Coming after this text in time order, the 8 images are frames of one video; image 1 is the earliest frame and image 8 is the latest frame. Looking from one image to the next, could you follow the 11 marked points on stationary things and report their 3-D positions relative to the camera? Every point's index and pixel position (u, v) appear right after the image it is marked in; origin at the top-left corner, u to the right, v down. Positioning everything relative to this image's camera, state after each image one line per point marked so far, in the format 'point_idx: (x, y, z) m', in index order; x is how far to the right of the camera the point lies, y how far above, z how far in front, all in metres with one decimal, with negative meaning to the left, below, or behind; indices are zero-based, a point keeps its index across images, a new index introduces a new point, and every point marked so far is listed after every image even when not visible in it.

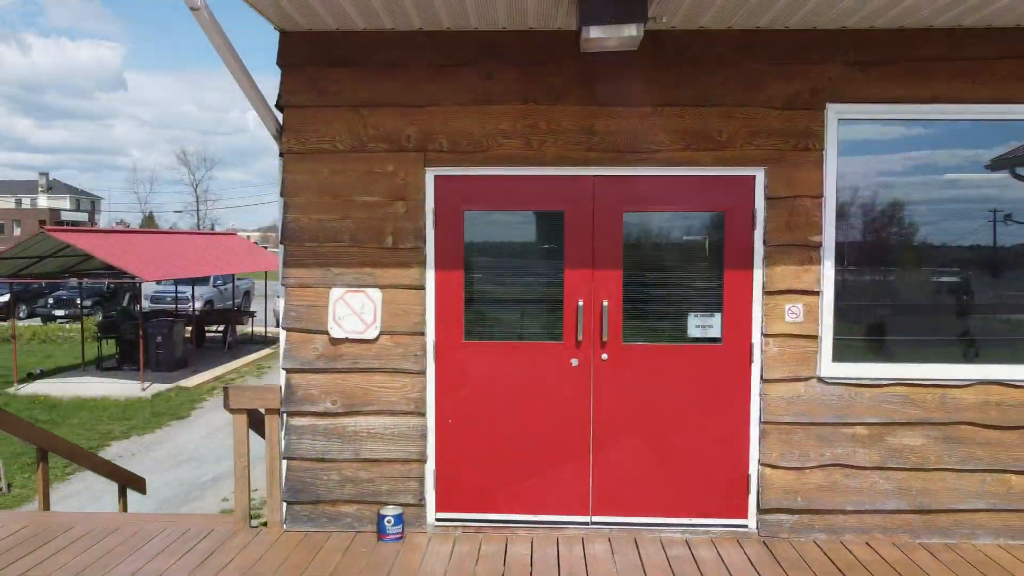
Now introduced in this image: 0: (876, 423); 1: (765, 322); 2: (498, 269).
0: (+1.5, -0.5, +2.8) m
1: (+1.0, -0.1, +2.9) m
2: (-0.1, +0.1, +3.0) m
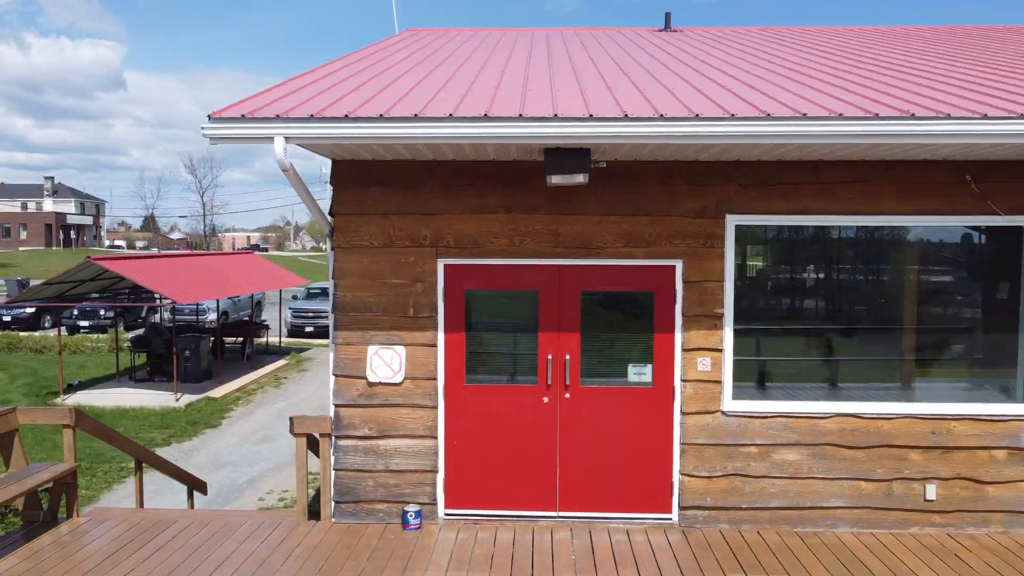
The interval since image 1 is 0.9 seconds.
0: (+1.4, -0.9, +3.9) m
1: (+1.0, -0.5, +3.9) m
2: (-0.1, -0.2, +4.0) m
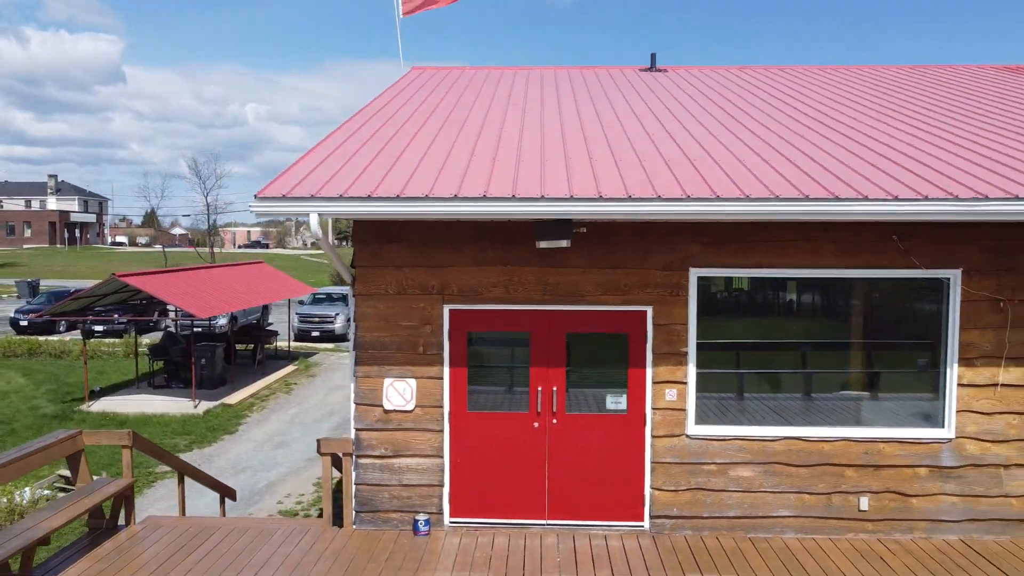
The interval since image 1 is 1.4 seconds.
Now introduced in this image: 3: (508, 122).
0: (+1.4, -1.1, +4.6) m
1: (+0.9, -0.7, +4.6) m
2: (-0.1, -0.5, +4.7) m
3: (0.0, +1.5, +6.6) m
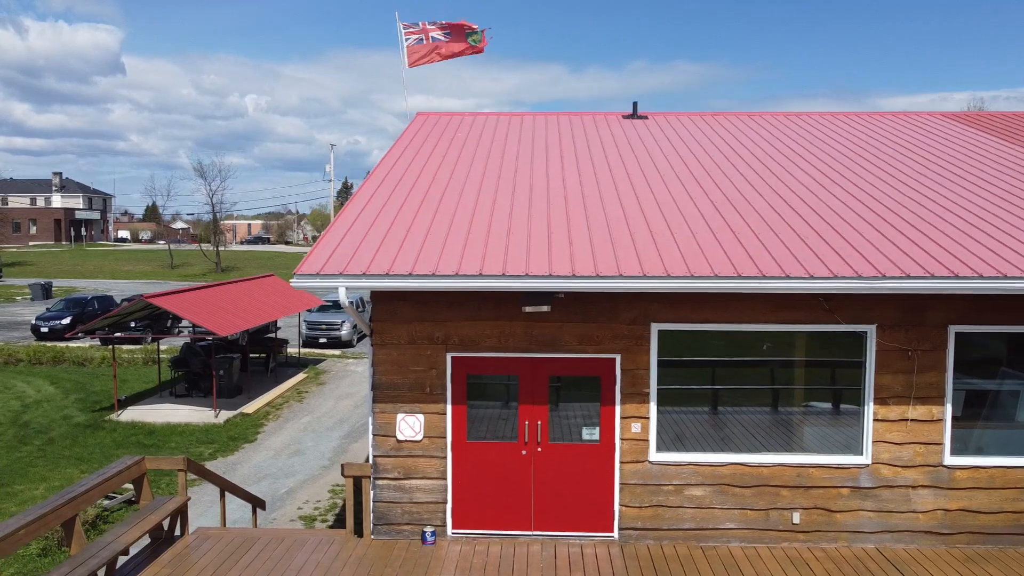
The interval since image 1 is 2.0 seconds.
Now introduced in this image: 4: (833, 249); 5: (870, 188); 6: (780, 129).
0: (+1.3, -1.5, +5.5) m
1: (+0.9, -1.1, +5.5) m
2: (-0.2, -0.9, +5.6) m
3: (-0.1, +1.1, +7.5) m
4: (+2.5, +0.2, +5.5) m
5: (+3.6, +0.9, +7.1) m
6: (+3.5, +2.1, +9.2) m
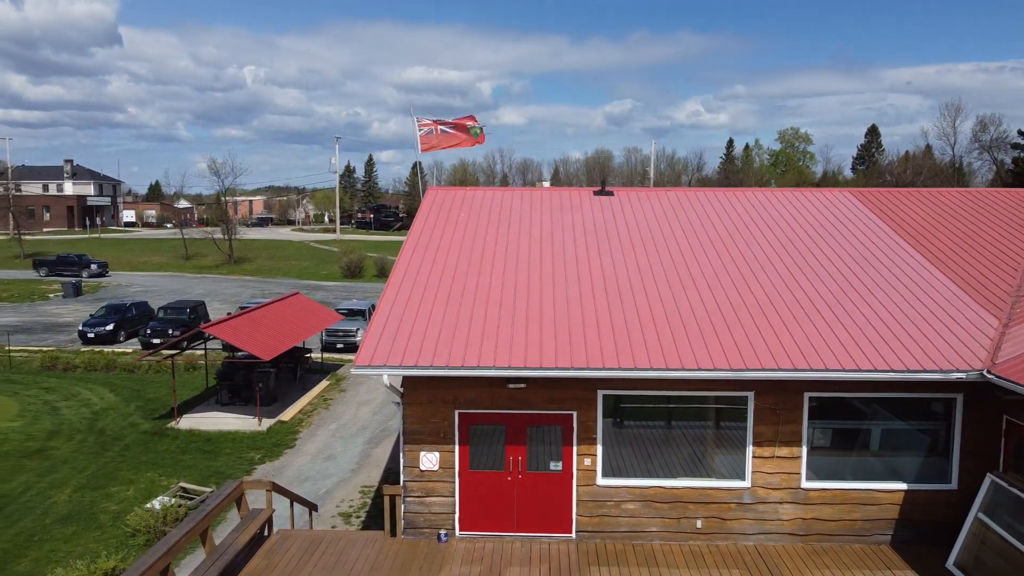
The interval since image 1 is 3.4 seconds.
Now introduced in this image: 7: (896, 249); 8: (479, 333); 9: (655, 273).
0: (+1.2, -2.4, +7.8) m
1: (+0.7, -2.0, +7.8) m
2: (-0.3, -1.8, +7.9) m
3: (-0.2, +0.4, +9.7) m
4: (+2.4, -0.7, +7.8) m
5: (+3.5, +0.1, +9.3) m
6: (+3.4, +1.3, +11.4) m
7: (+5.4, +0.4, +10.1) m
8: (-0.4, -0.5, +8.1) m
9: (+1.9, +0.2, +9.4) m
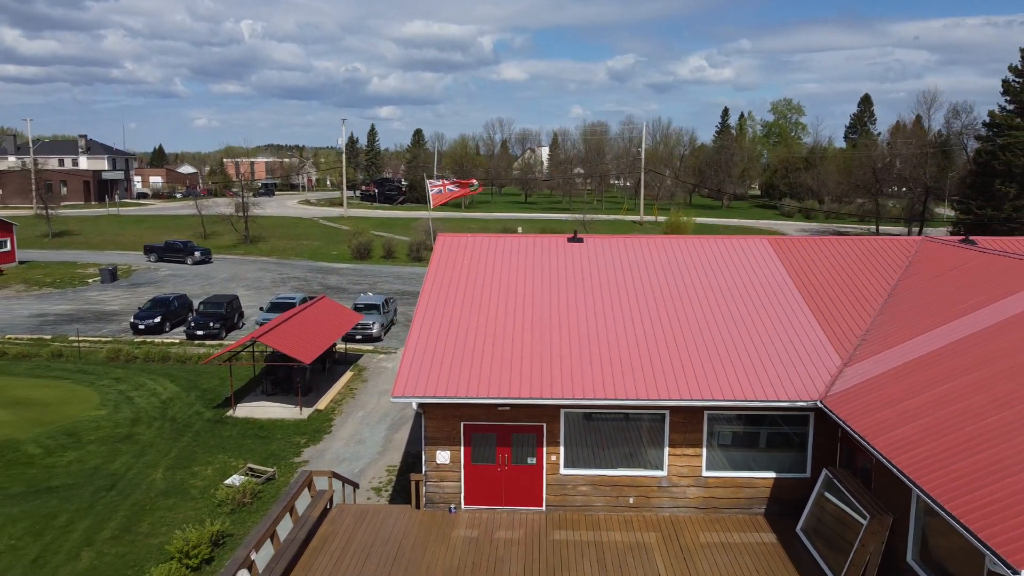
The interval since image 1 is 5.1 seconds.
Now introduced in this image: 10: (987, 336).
0: (+1.0, -3.2, +11.2) m
1: (+0.5, -2.8, +11.2) m
2: (-0.5, -2.5, +11.2) m
3: (-0.4, -0.3, +12.9) m
4: (+2.2, -1.4, +11.0) m
5: (+3.3, -0.6, +12.5) m
6: (+3.2, +0.8, +14.5) m
7: (+5.2, -0.2, +13.3) m
8: (-0.6, -1.3, +11.3) m
9: (+1.7, -0.5, +12.6) m
10: (+7.2, -0.8, +10.6) m
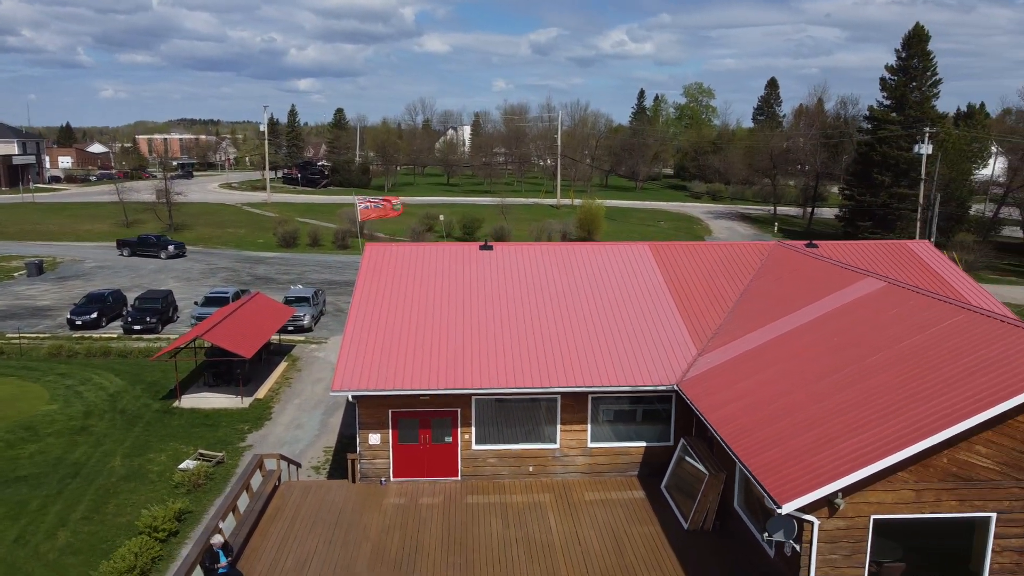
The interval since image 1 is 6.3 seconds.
0: (-0.6, -3.3, +13.7) m
1: (-1.0, -3.0, +13.6) m
2: (-2.1, -2.7, +13.6) m
3: (-2.2, -0.4, +15.2) m
4: (+0.6, -1.6, +13.6) m
5: (+1.6, -0.7, +15.2) m
6: (+1.3, +0.8, +17.1) m
7: (+3.4, -0.3, +16.1) m
8: (-2.2, -1.5, +13.6) m
9: (0.0, -0.6, +15.1) m
10: (+5.6, -0.9, +13.6) m
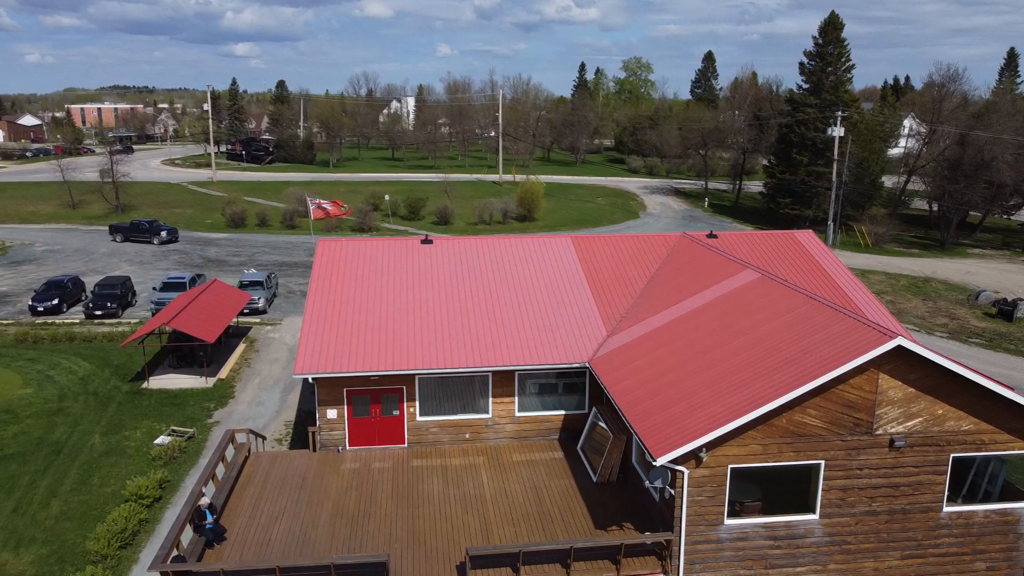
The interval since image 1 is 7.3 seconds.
0: (-2.0, -3.2, +16.2) m
1: (-2.4, -2.9, +16.1) m
2: (-3.5, -2.7, +15.9) m
3: (-3.7, -0.3, +17.4) m
4: (-0.8, -1.5, +16.1) m
5: (0.0, -0.5, +17.7) m
6: (-0.5, +1.0, +19.5) m
7: (+1.7, 0.0, +18.7) m
8: (-3.6, -1.4, +15.9) m
9: (-1.6, -0.4, +17.5) m
10: (+4.1, -0.7, +16.5) m
